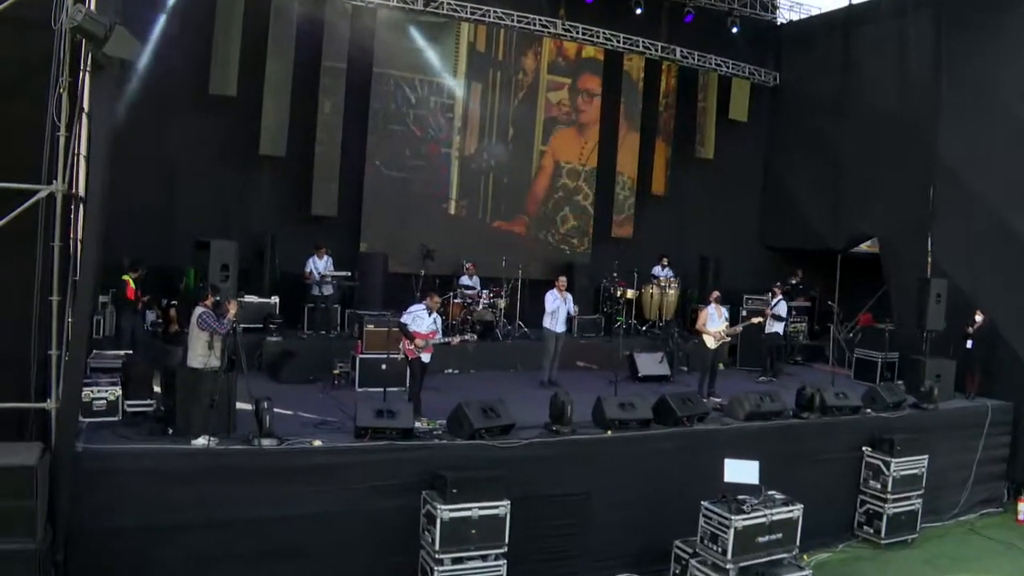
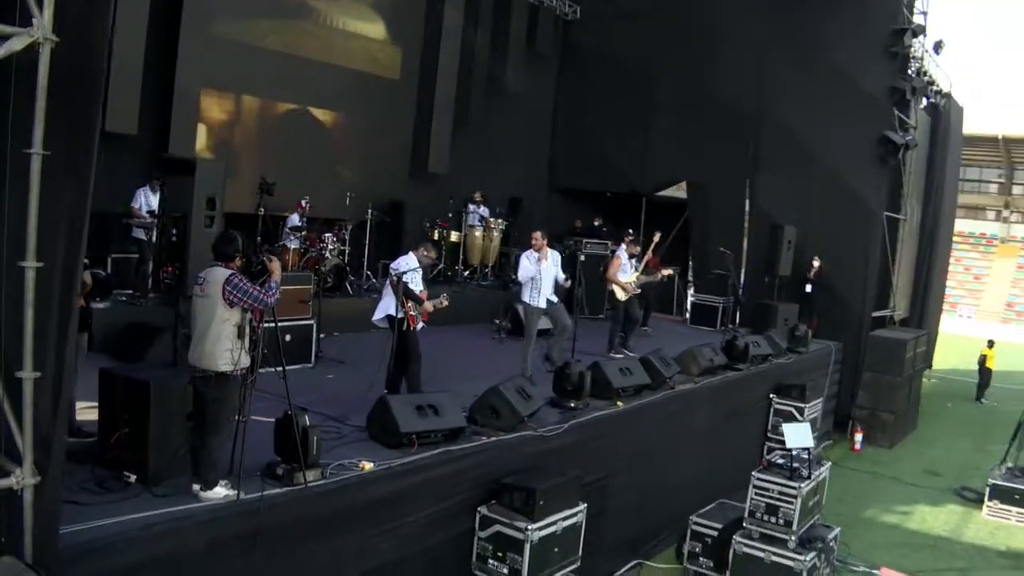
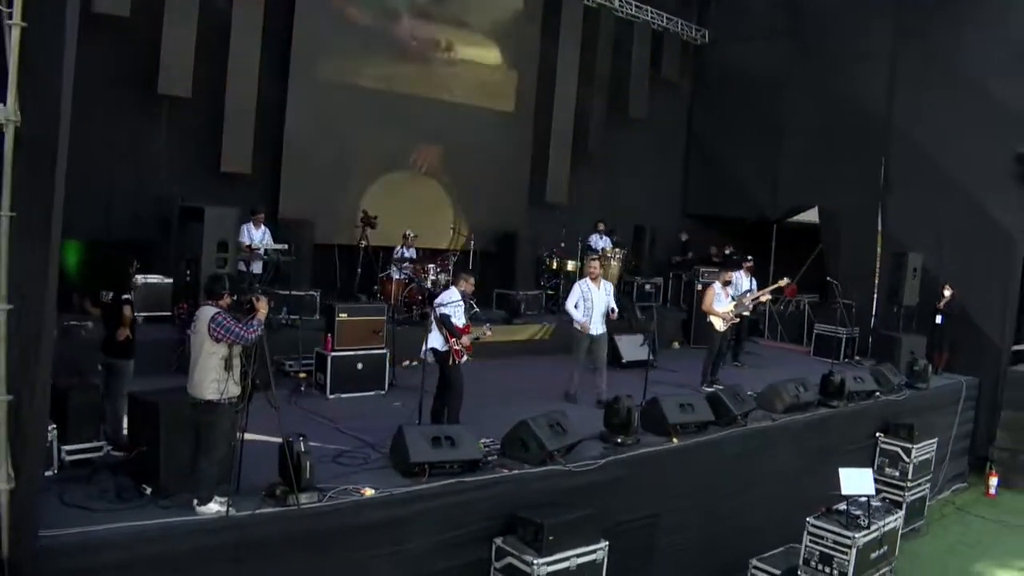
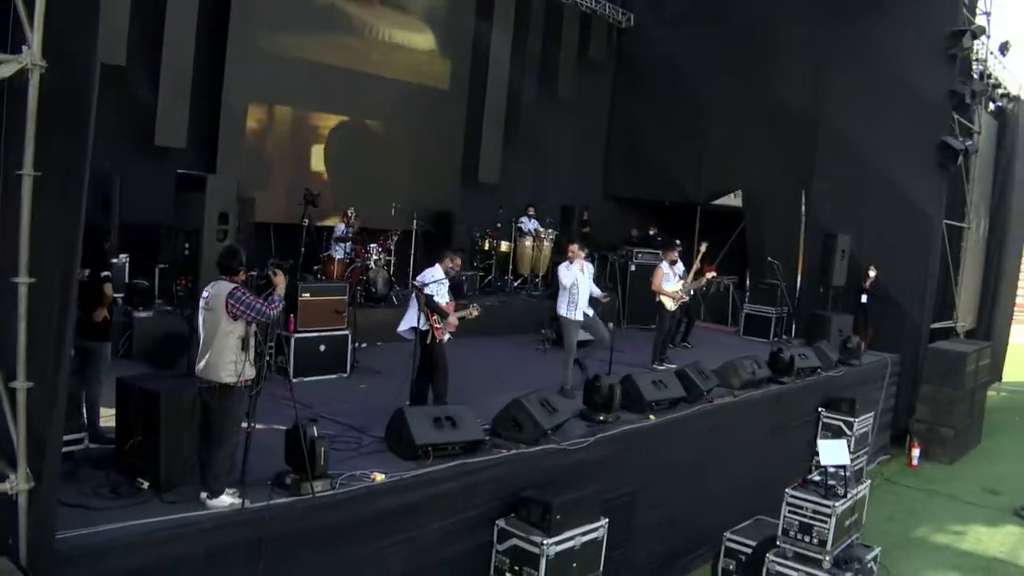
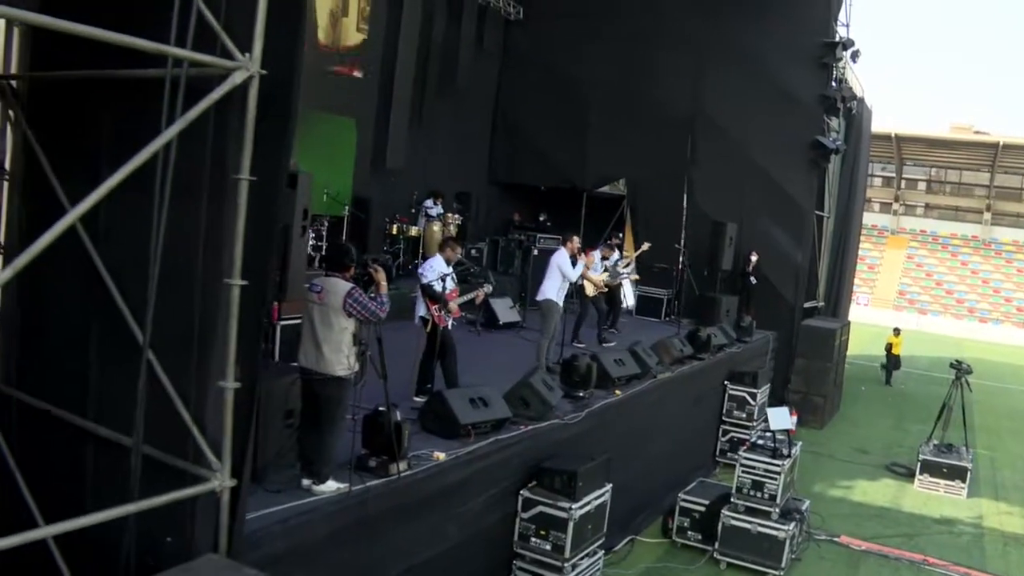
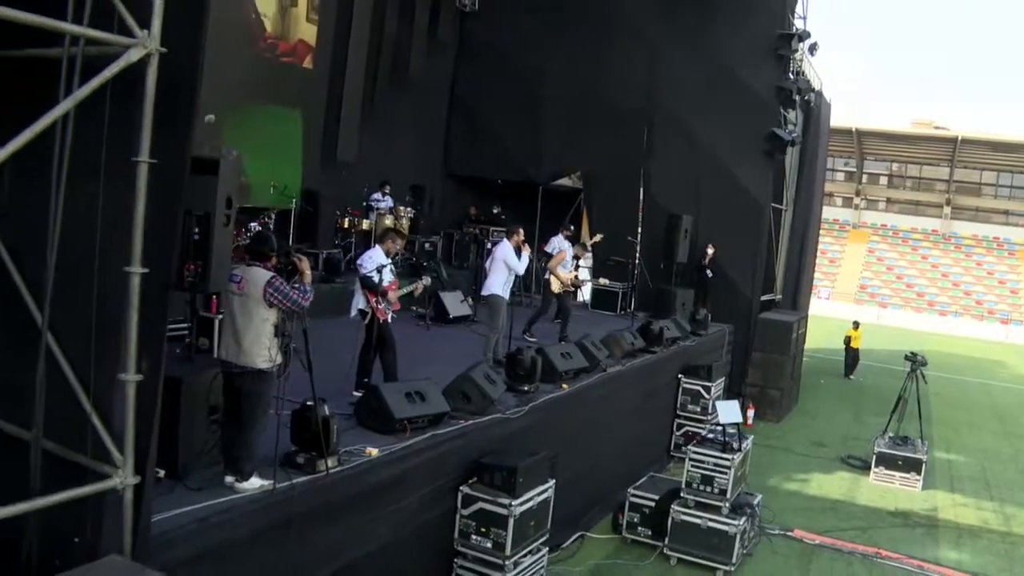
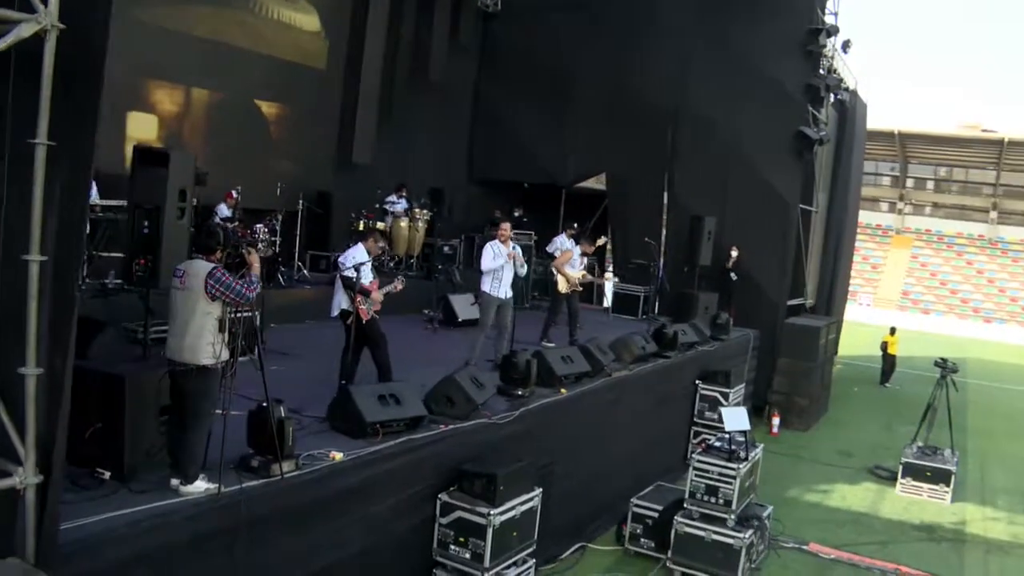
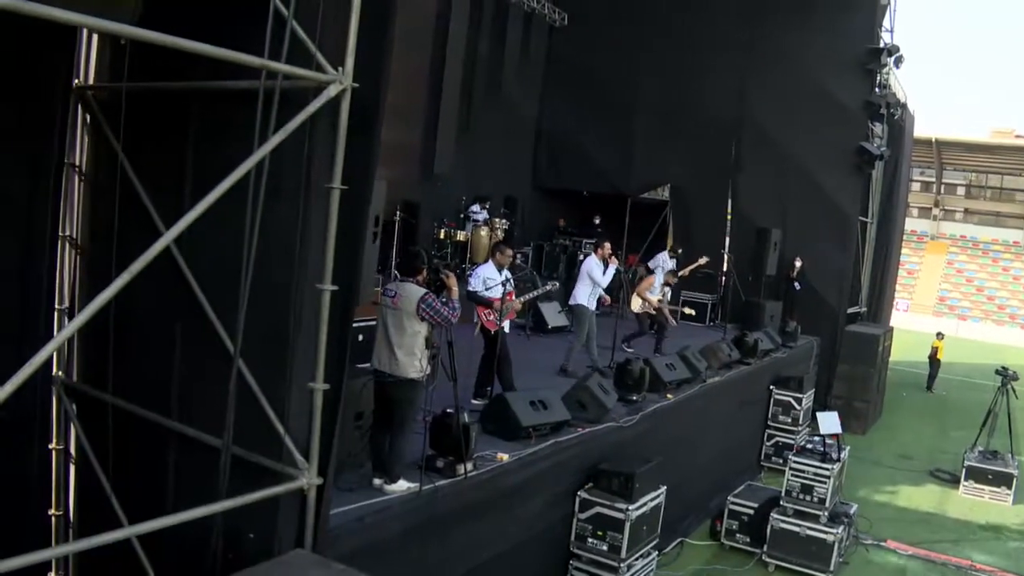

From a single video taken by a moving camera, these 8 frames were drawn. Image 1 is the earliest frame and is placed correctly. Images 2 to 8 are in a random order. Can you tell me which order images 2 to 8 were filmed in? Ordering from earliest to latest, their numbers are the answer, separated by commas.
3, 4, 2, 7, 6, 5, 8
